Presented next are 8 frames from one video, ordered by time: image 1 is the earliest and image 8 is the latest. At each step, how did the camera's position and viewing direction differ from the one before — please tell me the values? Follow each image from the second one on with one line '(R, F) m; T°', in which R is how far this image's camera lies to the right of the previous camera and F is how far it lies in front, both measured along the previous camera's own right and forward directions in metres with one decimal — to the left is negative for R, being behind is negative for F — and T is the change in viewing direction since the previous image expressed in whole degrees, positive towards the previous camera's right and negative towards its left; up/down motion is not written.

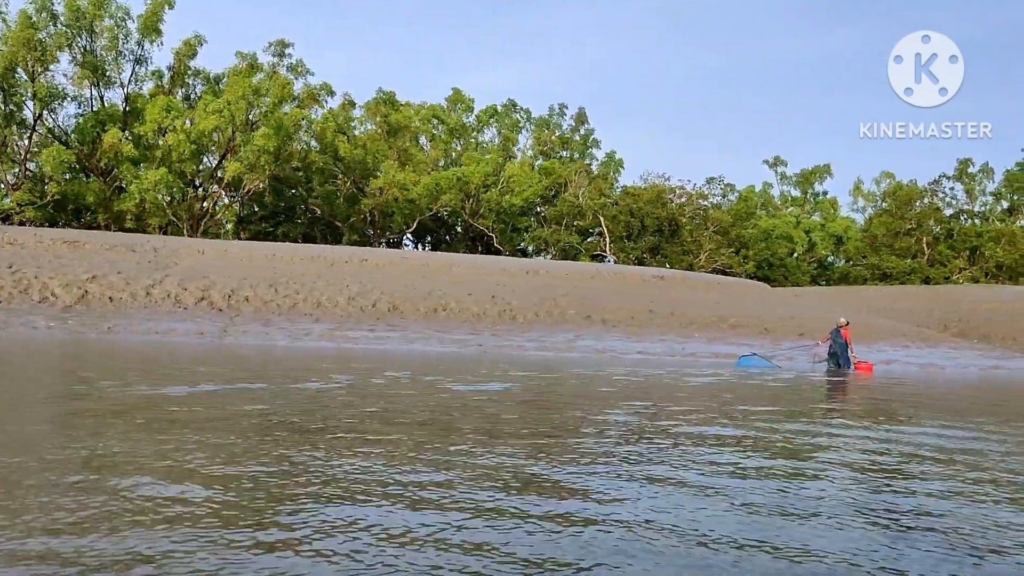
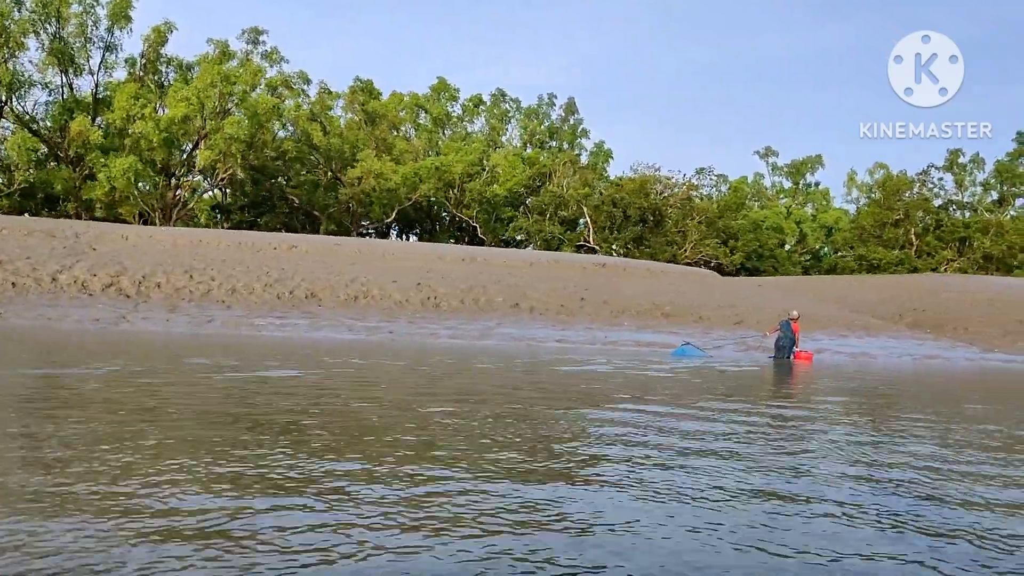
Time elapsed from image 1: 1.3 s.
(+1.2, +0.4) m; 0°
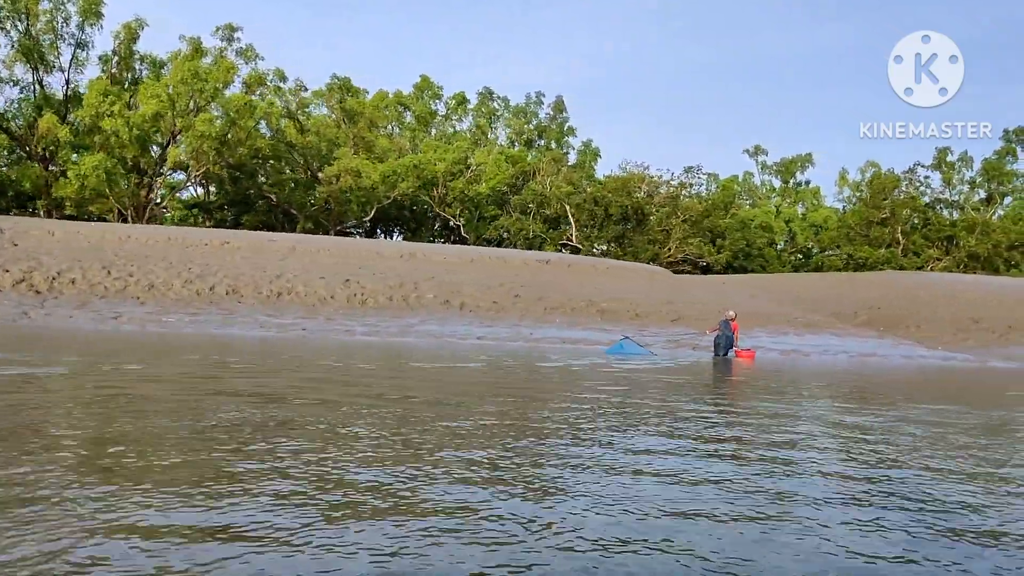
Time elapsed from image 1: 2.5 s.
(+1.1, +0.3) m; 0°
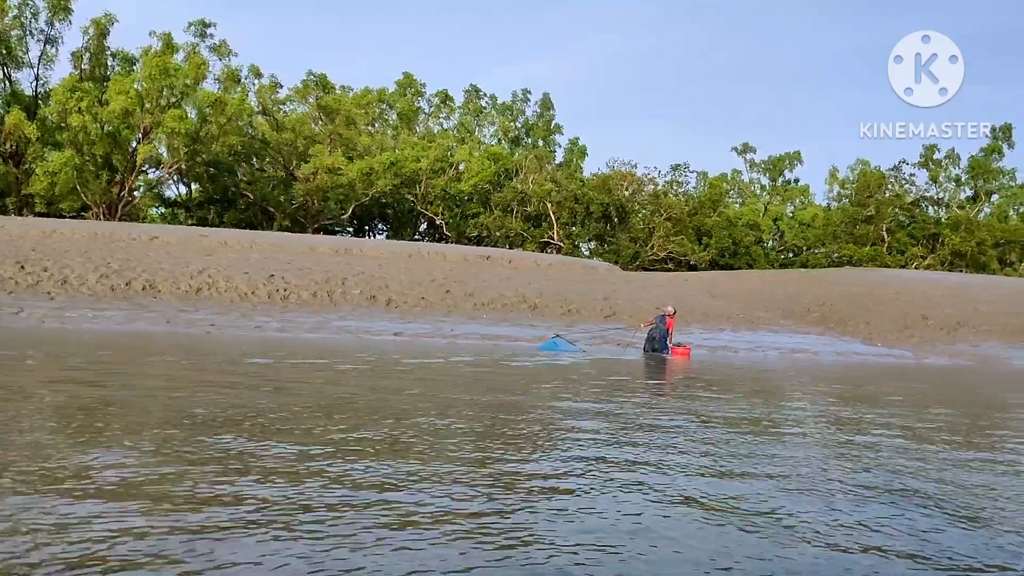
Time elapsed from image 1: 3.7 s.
(+1.1, +0.3) m; 0°
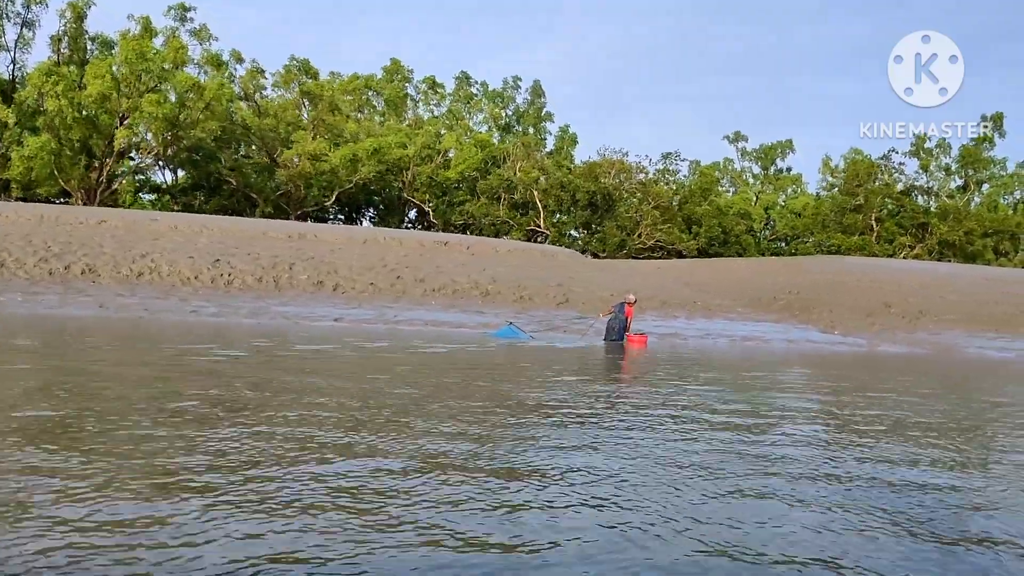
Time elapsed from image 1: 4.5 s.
(+0.7, +0.2) m; 0°
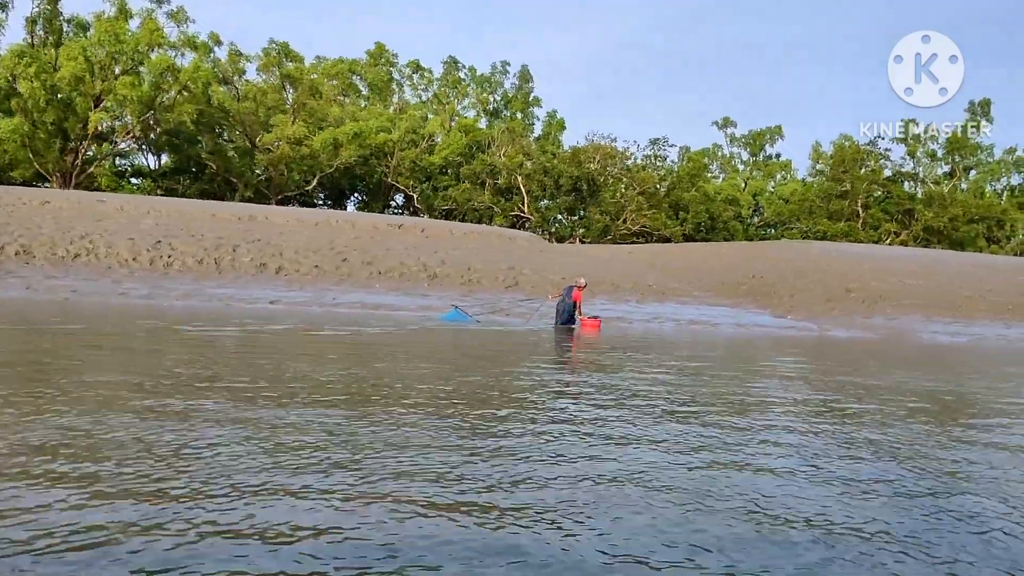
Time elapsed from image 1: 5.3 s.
(+0.7, +0.2) m; 0°
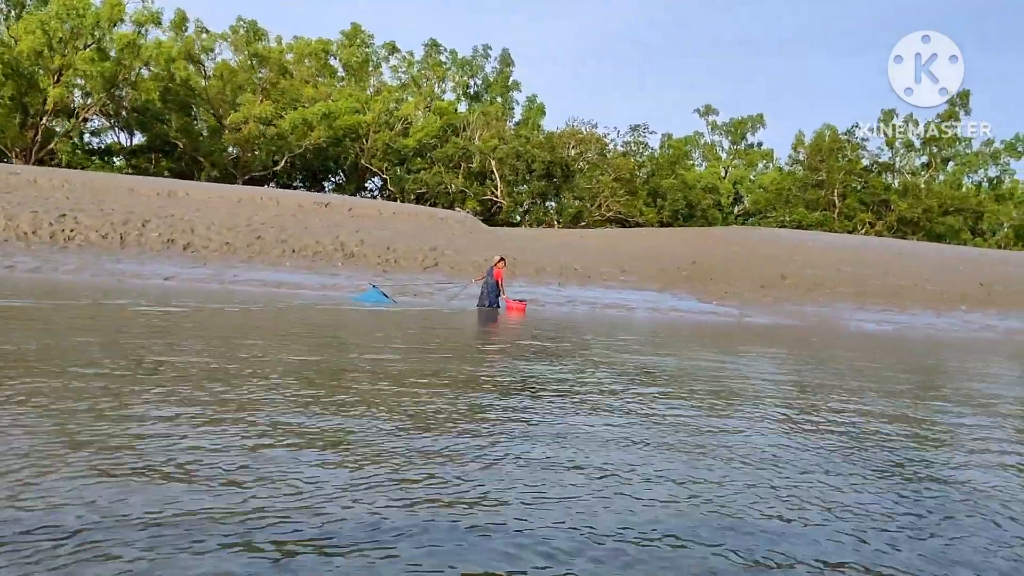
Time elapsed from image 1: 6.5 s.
(+1.1, +0.4) m; 0°
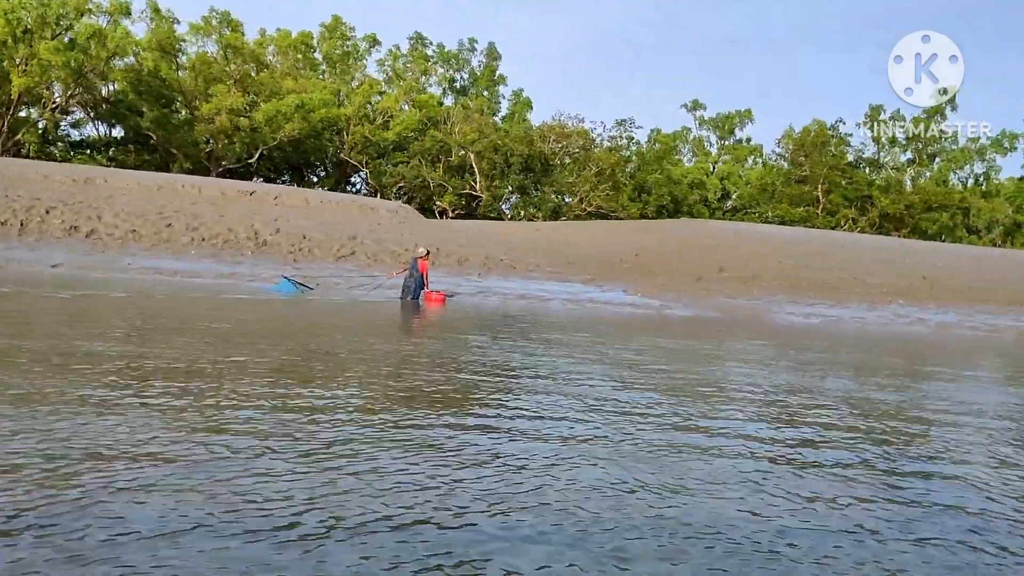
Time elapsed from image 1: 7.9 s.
(+1.1, +0.5) m; 0°
